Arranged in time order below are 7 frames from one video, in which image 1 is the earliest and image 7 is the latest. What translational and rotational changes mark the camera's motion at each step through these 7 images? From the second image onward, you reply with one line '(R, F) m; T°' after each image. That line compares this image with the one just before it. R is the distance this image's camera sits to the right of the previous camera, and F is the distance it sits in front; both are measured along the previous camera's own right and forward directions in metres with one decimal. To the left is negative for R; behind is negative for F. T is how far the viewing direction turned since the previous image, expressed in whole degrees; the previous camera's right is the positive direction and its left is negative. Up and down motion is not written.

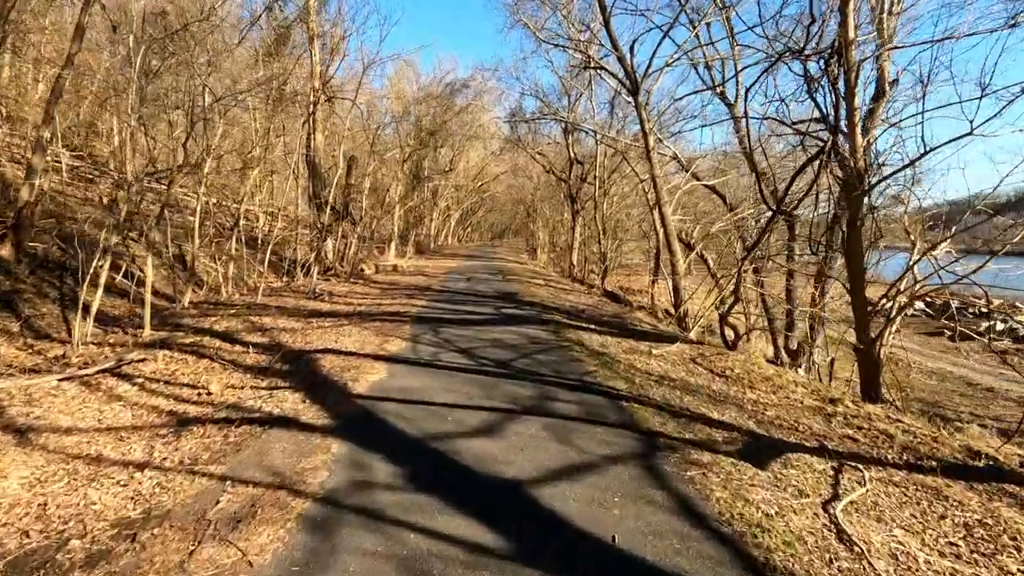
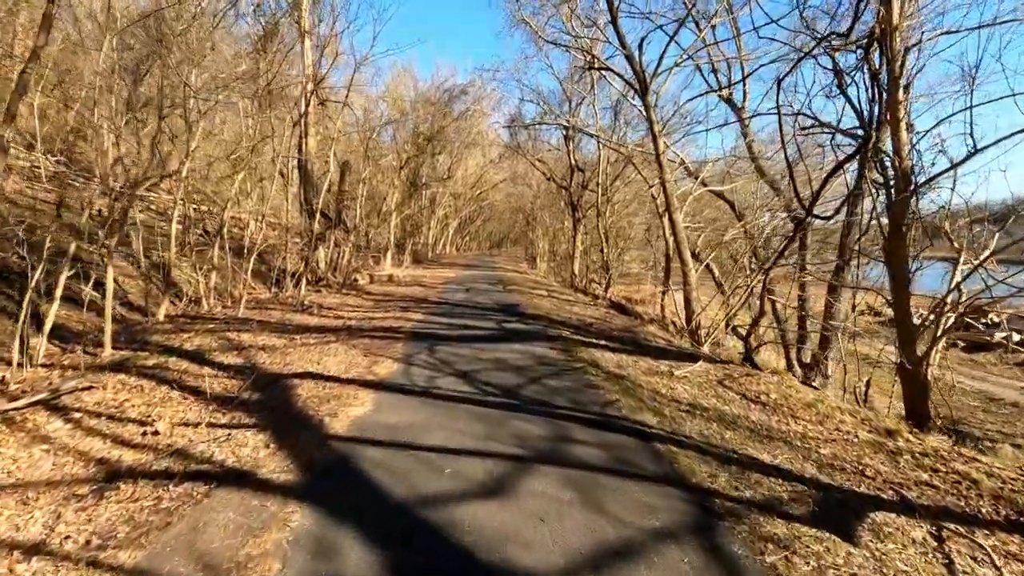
(-0.1, +0.8) m; 0°
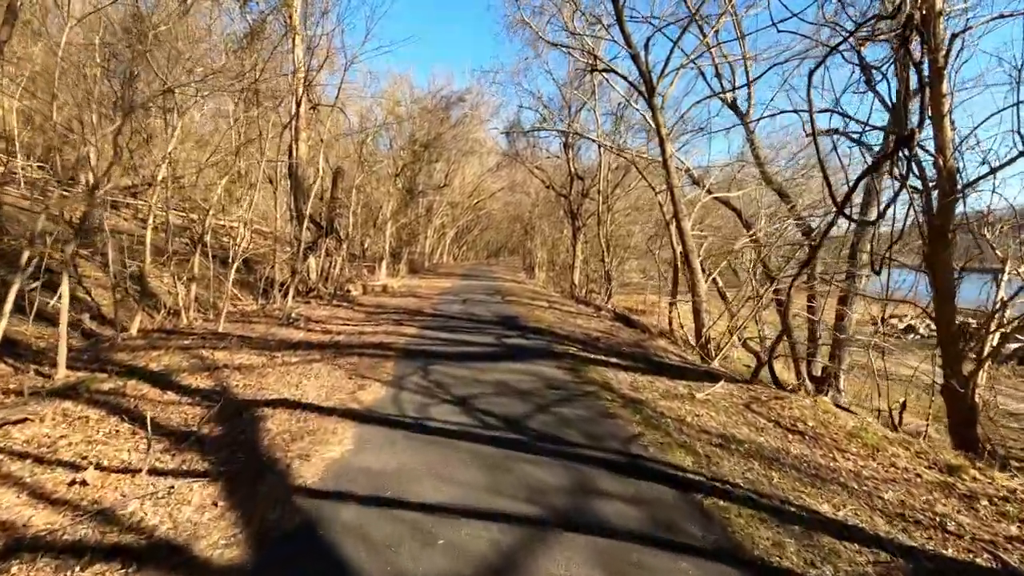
(-0.1, +0.7) m; 0°
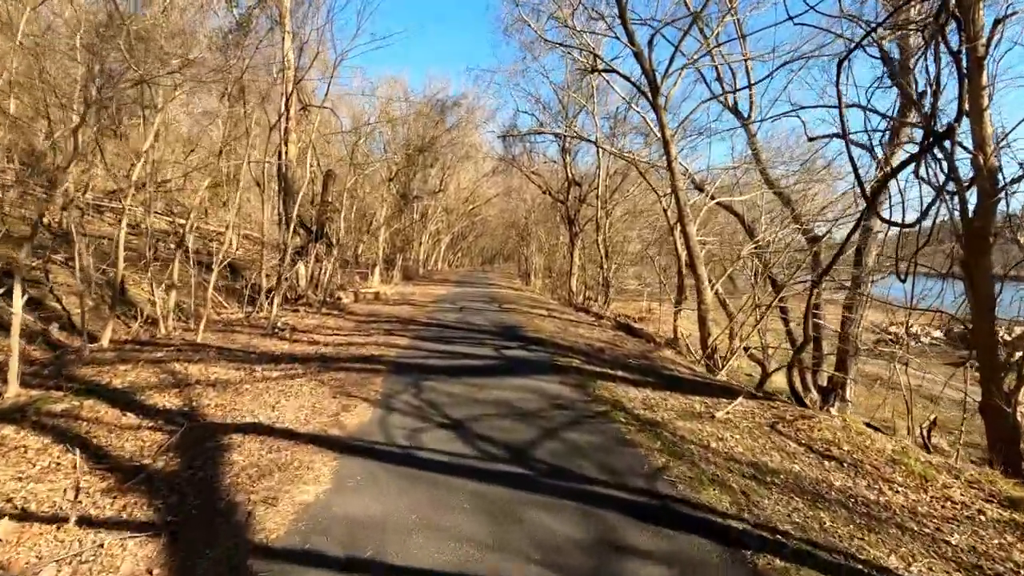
(-0.1, +0.5) m; +1°
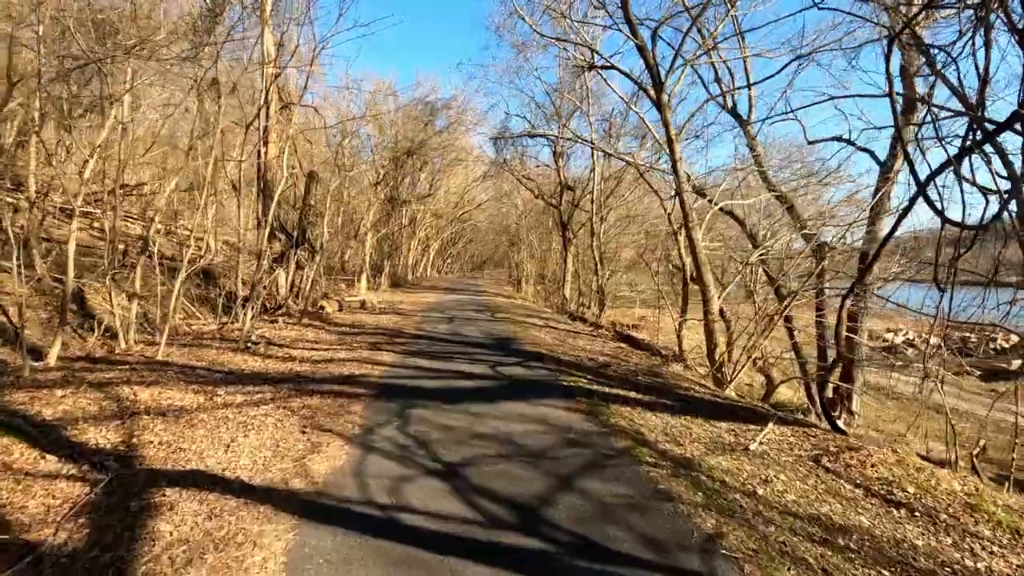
(-0.1, +0.8) m; +1°
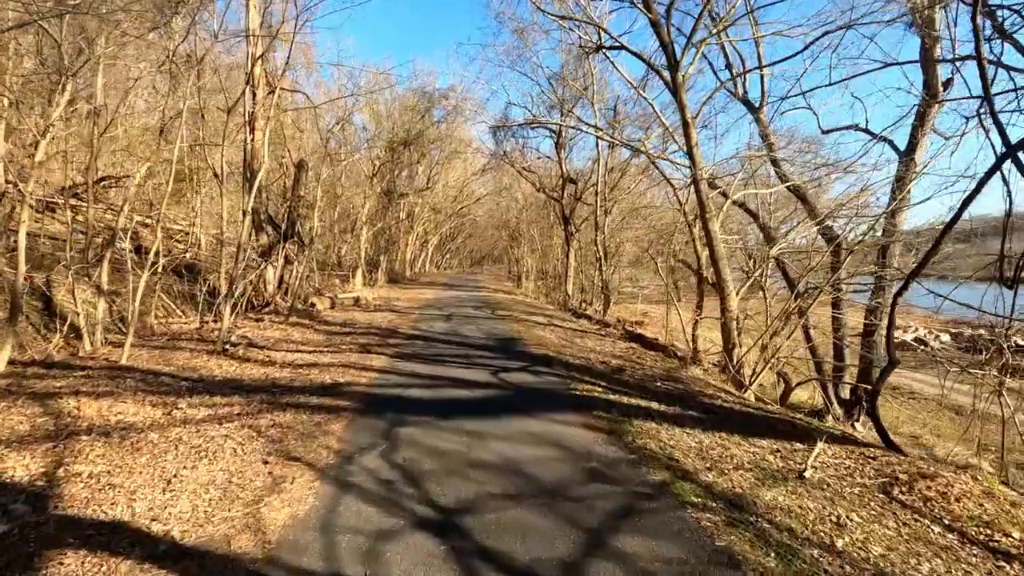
(-0.1, +0.8) m; 0°
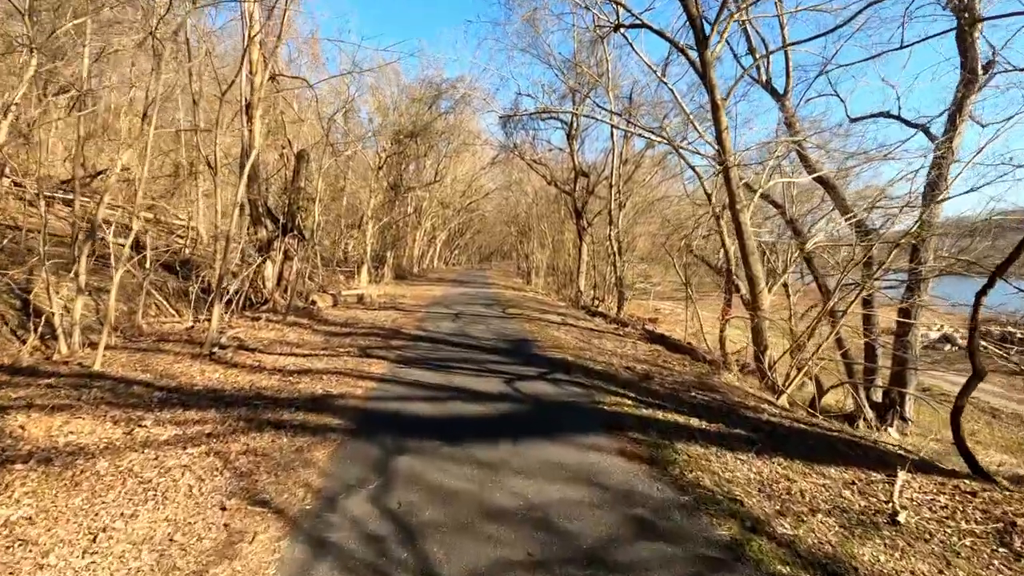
(-0.1, +0.8) m; -1°
